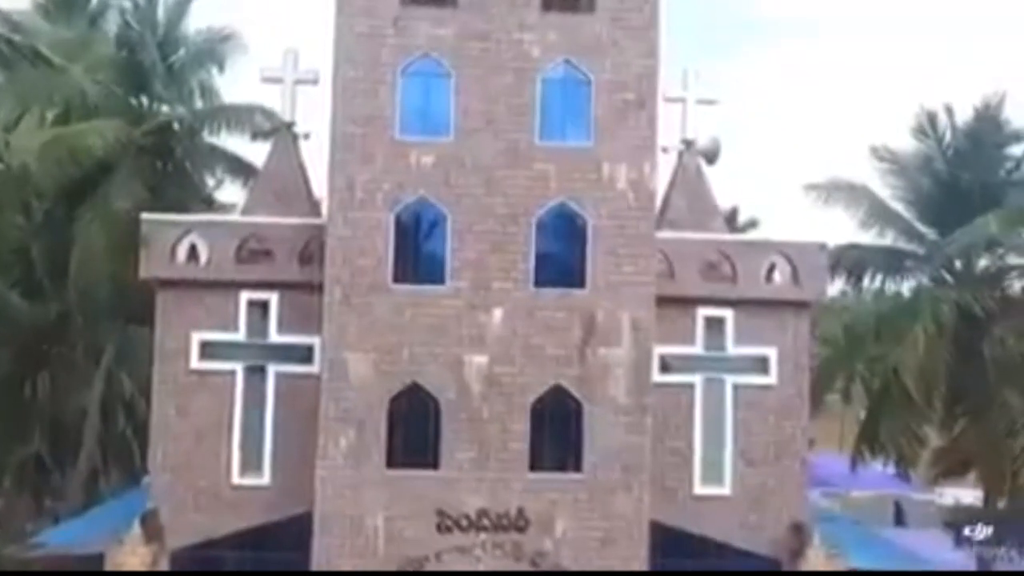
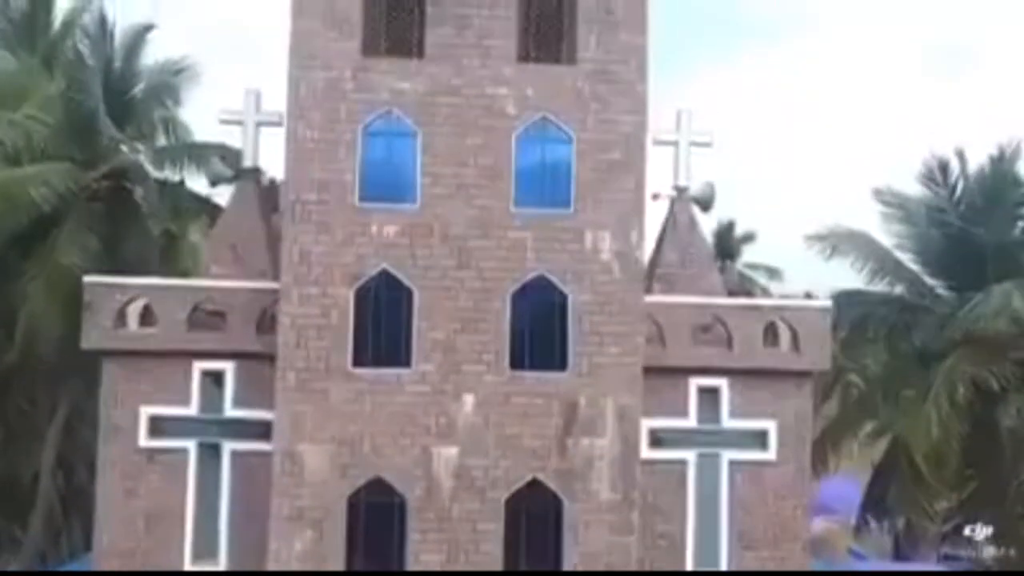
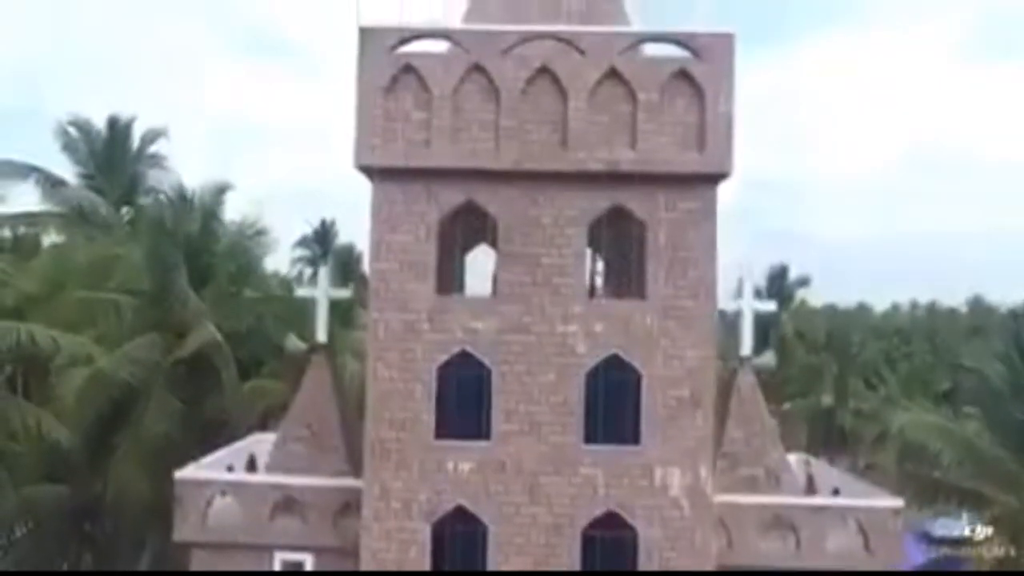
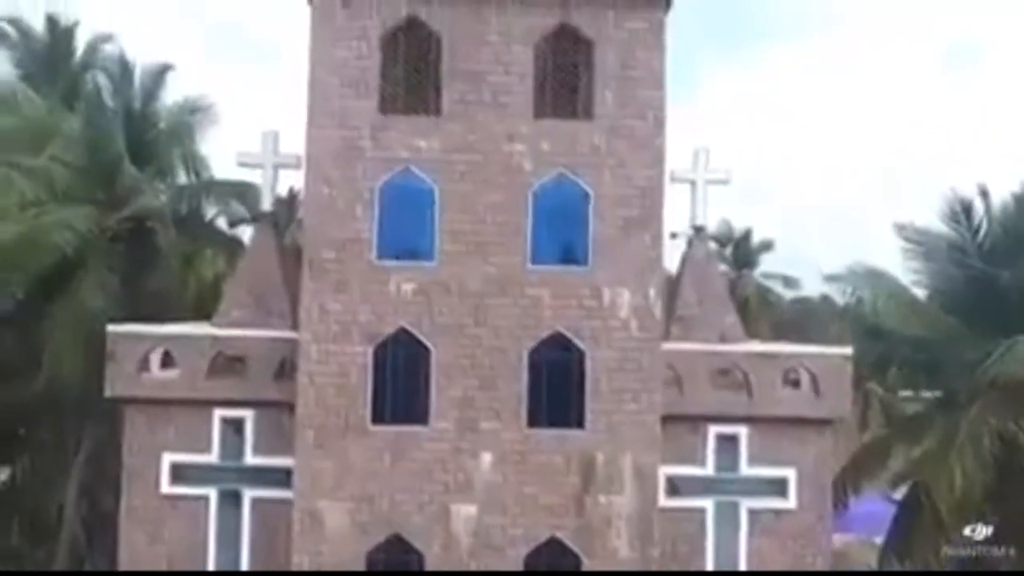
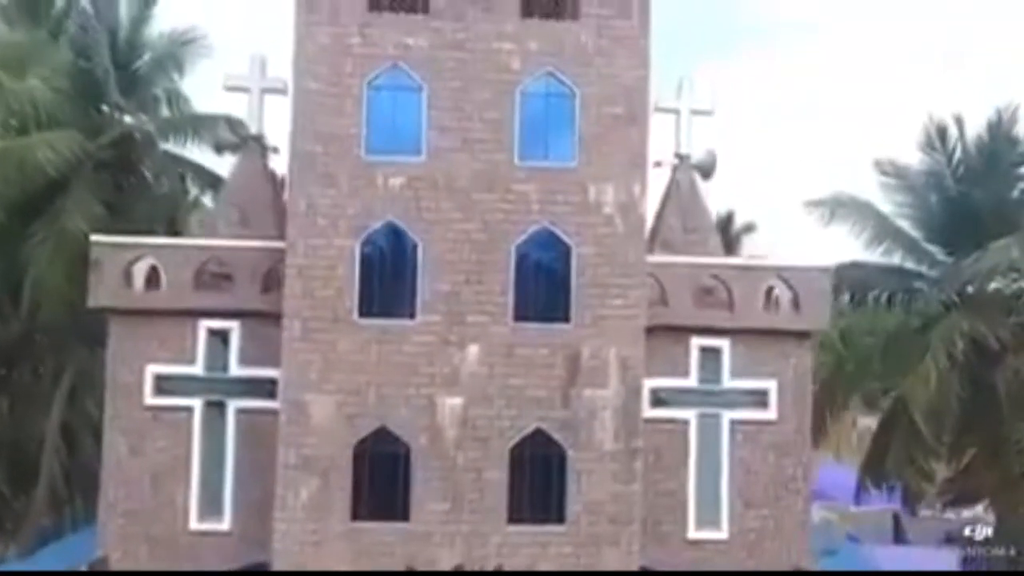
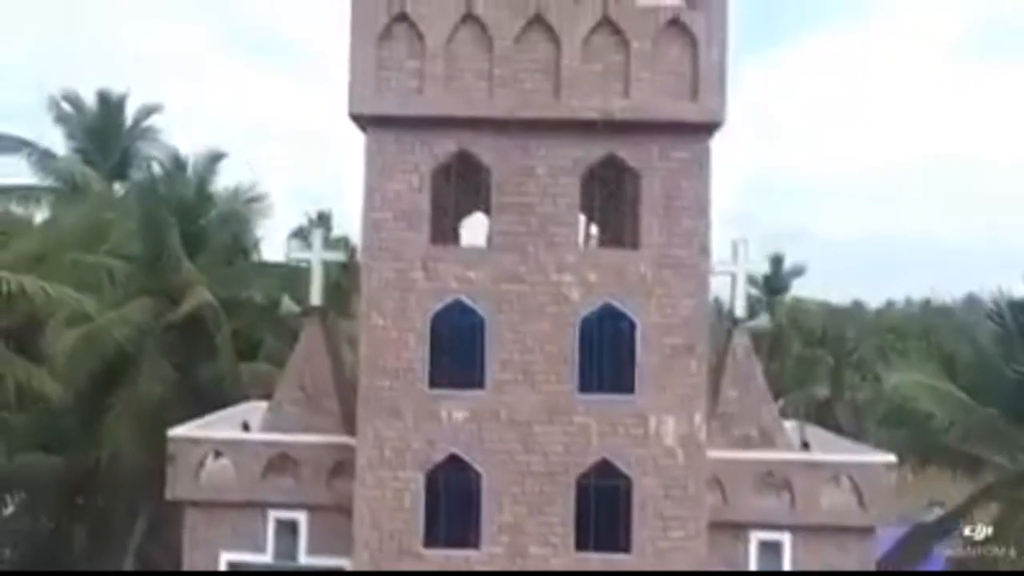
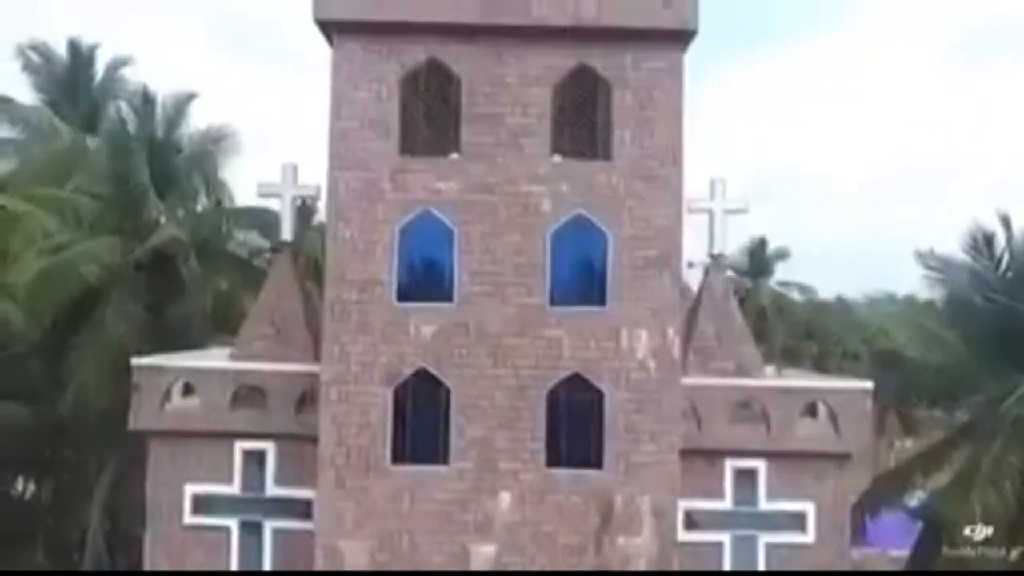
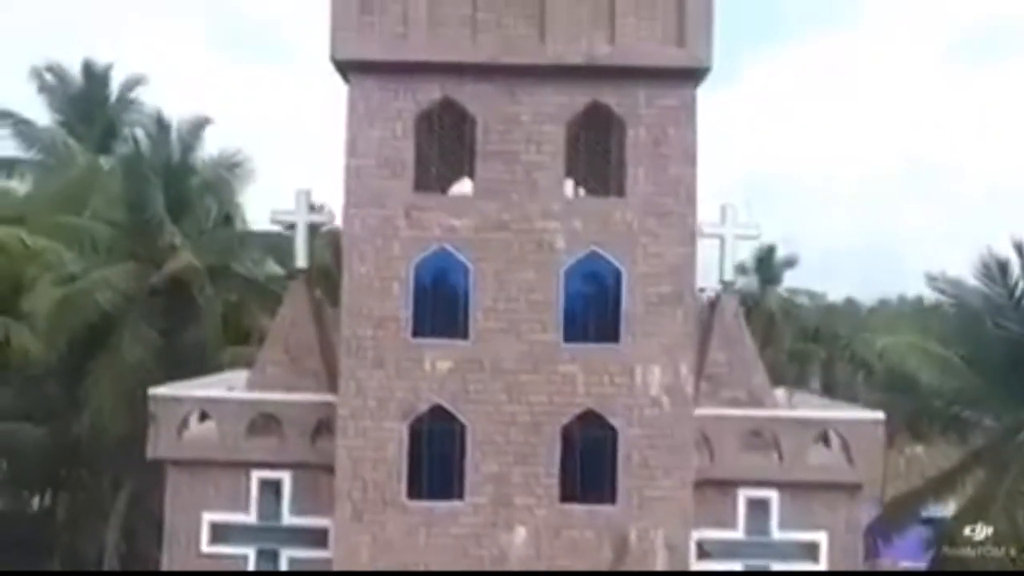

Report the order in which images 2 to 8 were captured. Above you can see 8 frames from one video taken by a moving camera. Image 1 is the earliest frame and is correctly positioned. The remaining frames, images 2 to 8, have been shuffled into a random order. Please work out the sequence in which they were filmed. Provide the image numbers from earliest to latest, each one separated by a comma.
5, 2, 4, 7, 8, 6, 3
